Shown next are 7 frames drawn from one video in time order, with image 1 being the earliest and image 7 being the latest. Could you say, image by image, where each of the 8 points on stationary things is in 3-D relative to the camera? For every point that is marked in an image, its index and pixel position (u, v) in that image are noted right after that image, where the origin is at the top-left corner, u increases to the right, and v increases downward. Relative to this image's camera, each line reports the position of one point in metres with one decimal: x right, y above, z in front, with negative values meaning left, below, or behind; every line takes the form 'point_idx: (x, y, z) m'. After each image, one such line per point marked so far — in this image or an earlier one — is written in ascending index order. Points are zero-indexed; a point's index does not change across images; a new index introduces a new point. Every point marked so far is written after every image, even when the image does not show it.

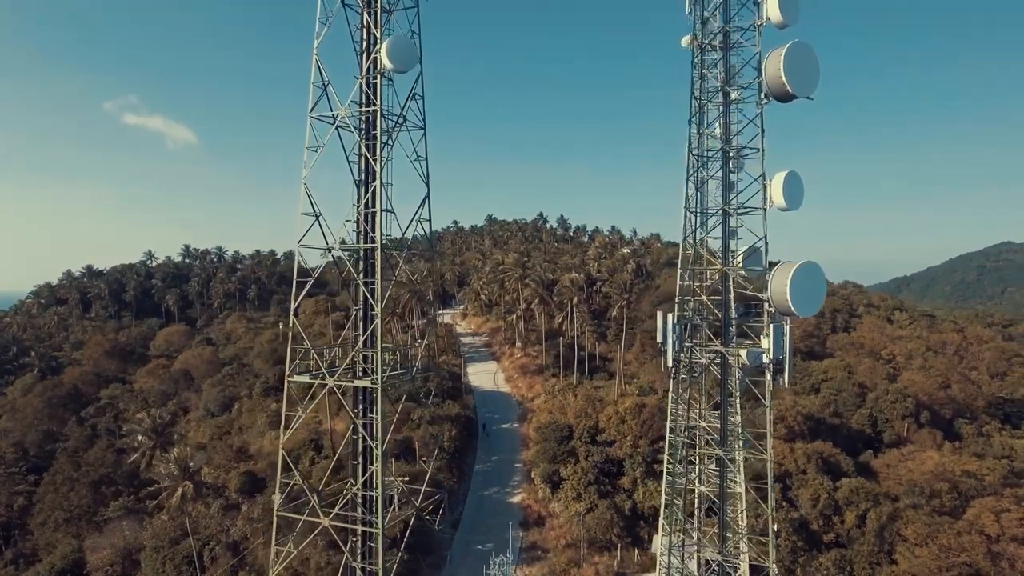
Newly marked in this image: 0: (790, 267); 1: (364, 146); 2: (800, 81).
0: (+6.1, +0.4, +13.0) m
1: (-2.5, +2.5, +11.0) m
2: (+6.0, +4.2, +12.7) m
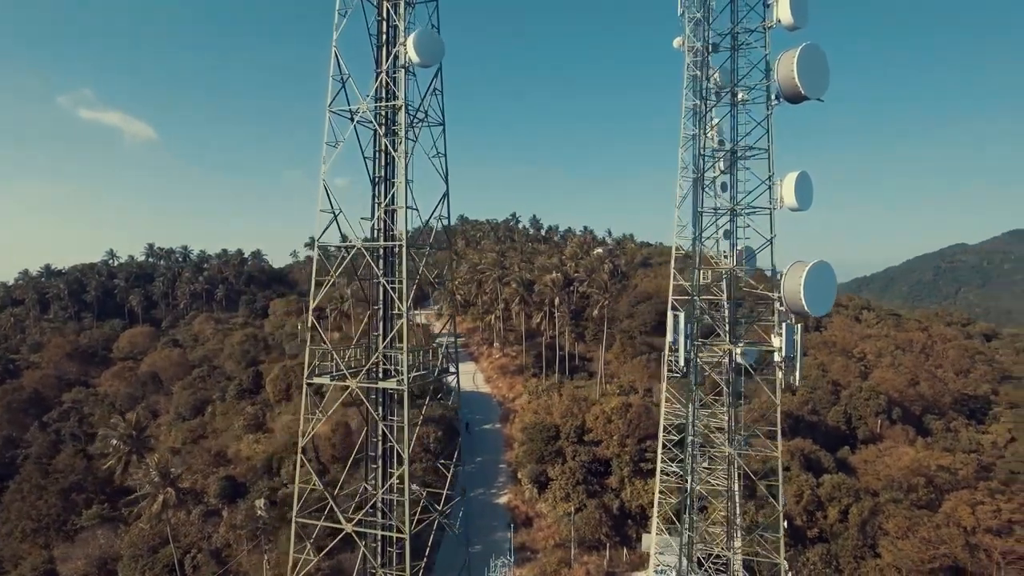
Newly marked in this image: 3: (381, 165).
0: (+6.3, +0.4, +13.2) m
1: (-2.1, +2.5, +10.7) m
2: (+6.2, +4.2, +12.9) m
3: (-2.3, +2.2, +11.1) m
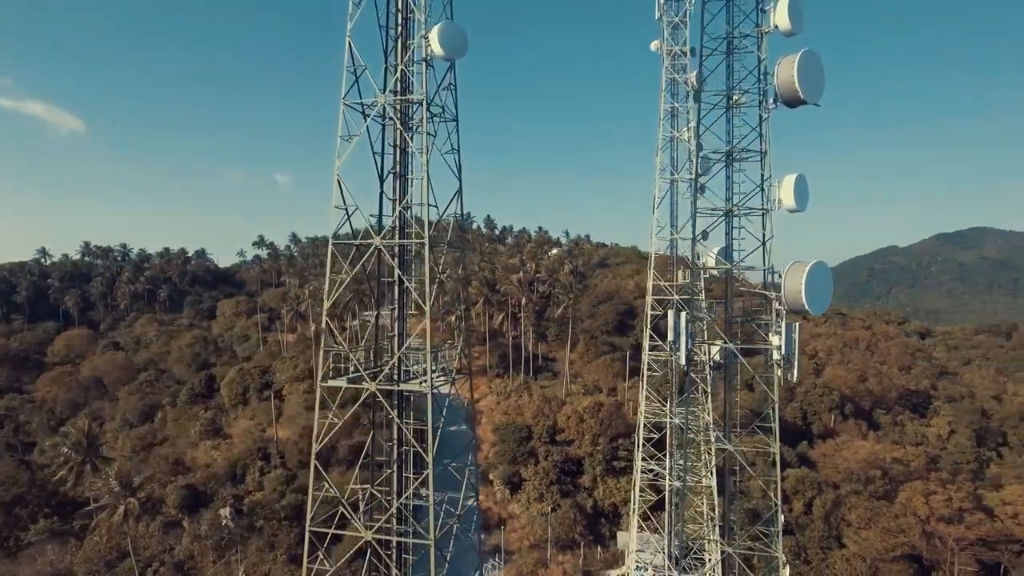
0: (+6.4, +0.4, +13.5) m
1: (-1.8, +2.5, +10.4) m
2: (+6.3, +4.2, +13.2) m
3: (-2.0, +2.2, +10.8) m
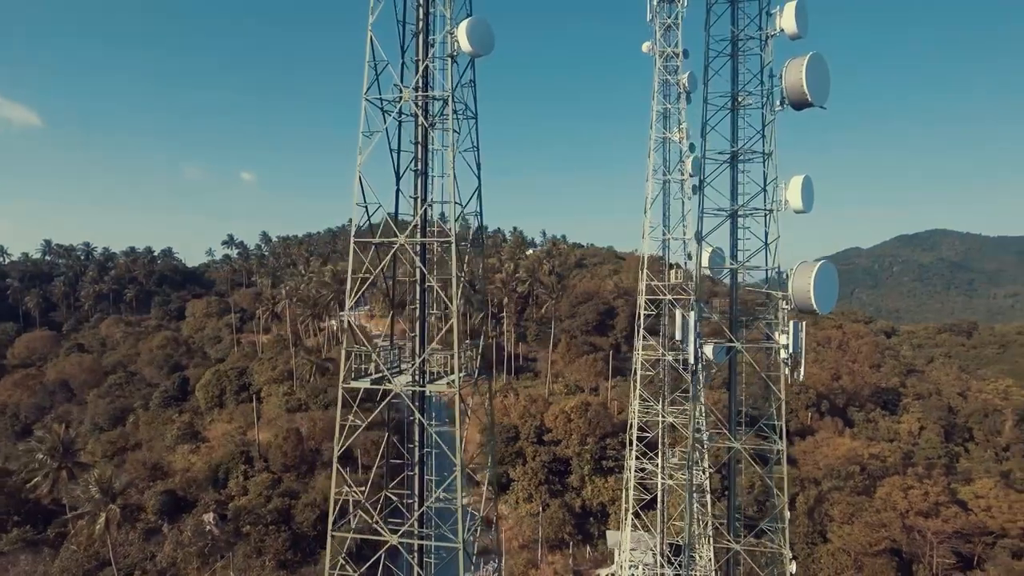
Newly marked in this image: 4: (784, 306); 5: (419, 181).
0: (+6.6, +0.4, +13.7) m
1: (-1.4, +2.5, +10.2) m
2: (+6.6, +4.2, +13.4) m
3: (-1.7, +2.2, +10.6) m
4: (+6.6, -0.5, +15.0) m
5: (-1.6, +1.9, +10.9) m
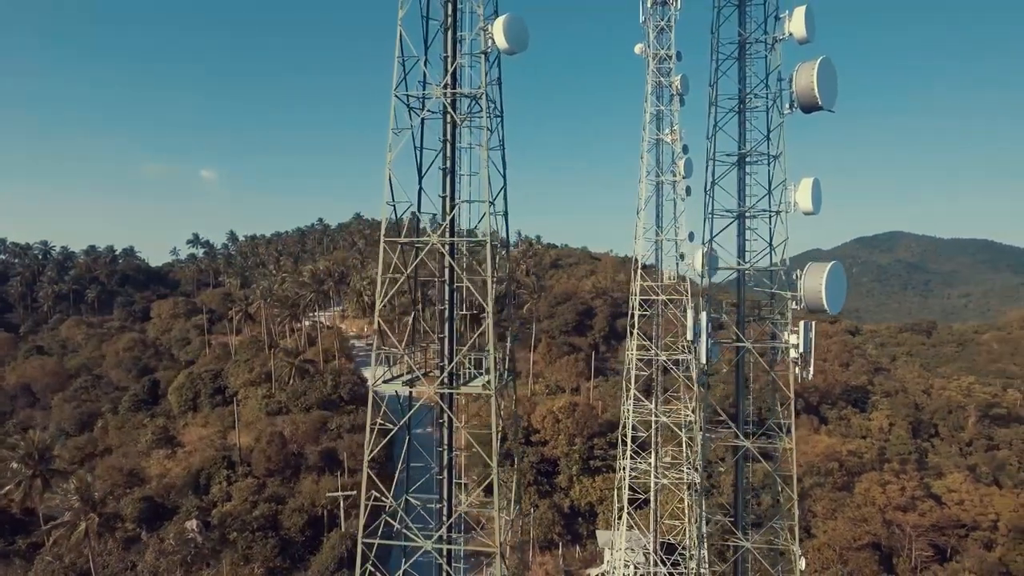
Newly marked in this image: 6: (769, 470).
0: (+6.9, +0.4, +13.9) m
1: (-1.0, +2.5, +10.0) m
2: (+6.8, +4.2, +13.6) m
3: (-1.2, +2.2, +10.4) m
4: (+6.8, -0.5, +15.2) m
5: (-1.2, +1.9, +10.7) m
6: (+6.9, -4.8, +16.5) m
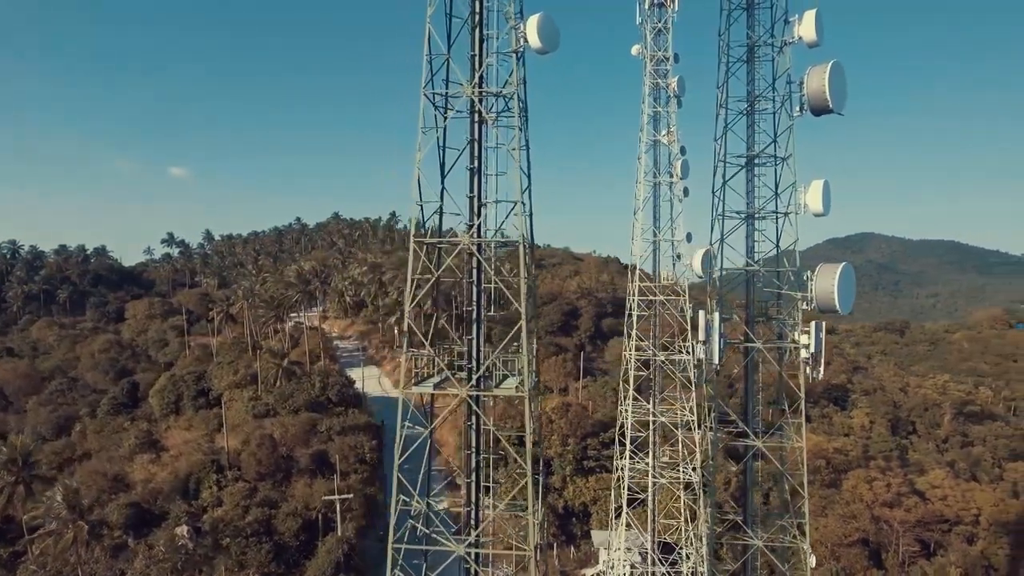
0: (+7.2, +0.4, +14.1) m
1: (-0.5, +2.5, +9.9) m
2: (+7.1, +4.2, +13.8) m
3: (-0.8, +2.2, +10.3) m
4: (+7.1, -0.5, +15.4) m
5: (-0.8, +1.9, +10.6) m
6: (+7.1, -4.8, +16.7) m
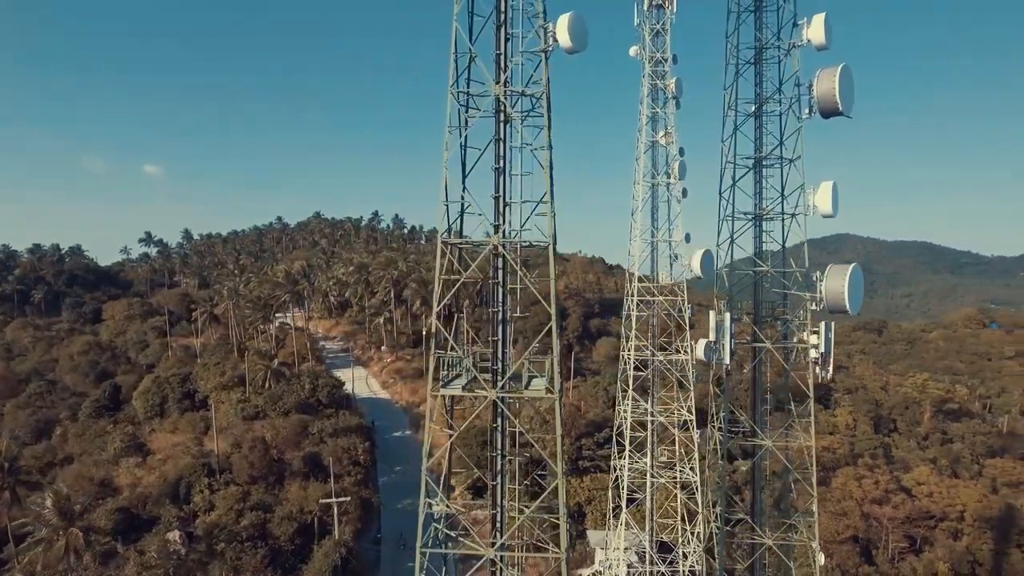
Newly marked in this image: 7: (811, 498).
0: (+7.4, +0.4, +14.2) m
1: (-0.2, +2.5, +9.9) m
2: (+7.4, +4.2, +13.9) m
3: (-0.4, +2.2, +10.2) m
4: (+7.3, -0.5, +15.5) m
5: (-0.4, +1.8, +10.5) m
6: (+7.2, -4.9, +16.8) m
7: (+8.0, -5.6, +16.7) m
